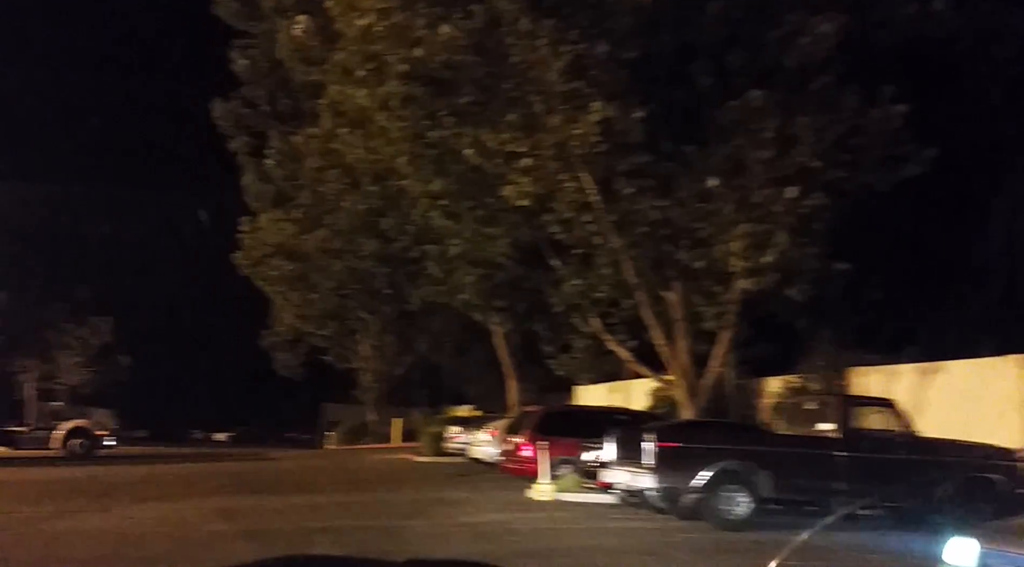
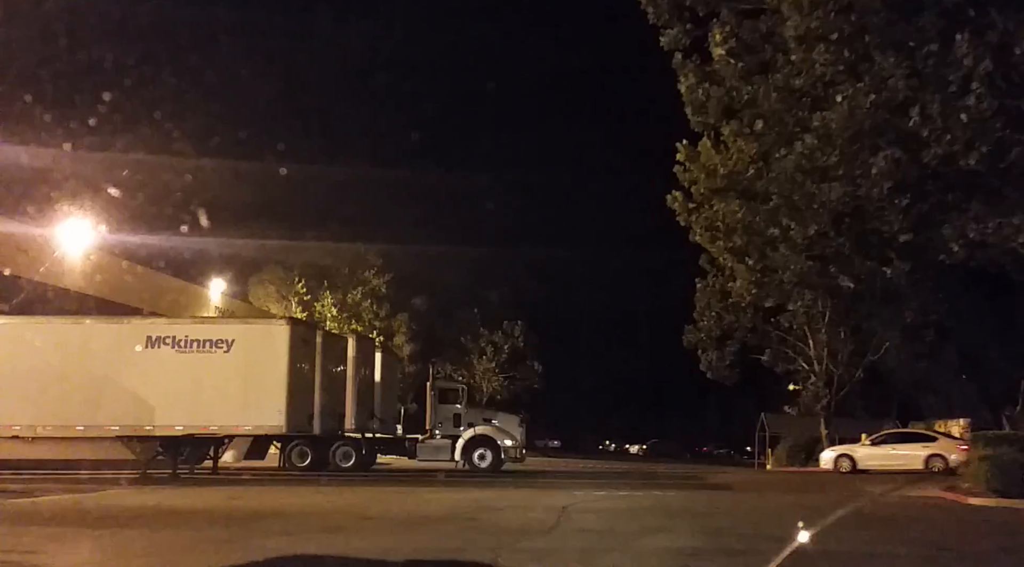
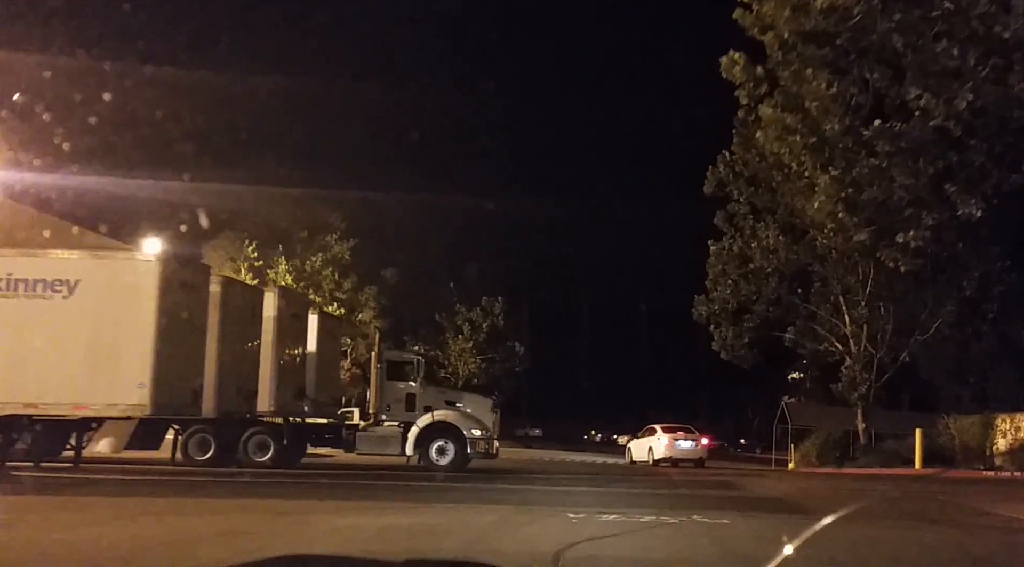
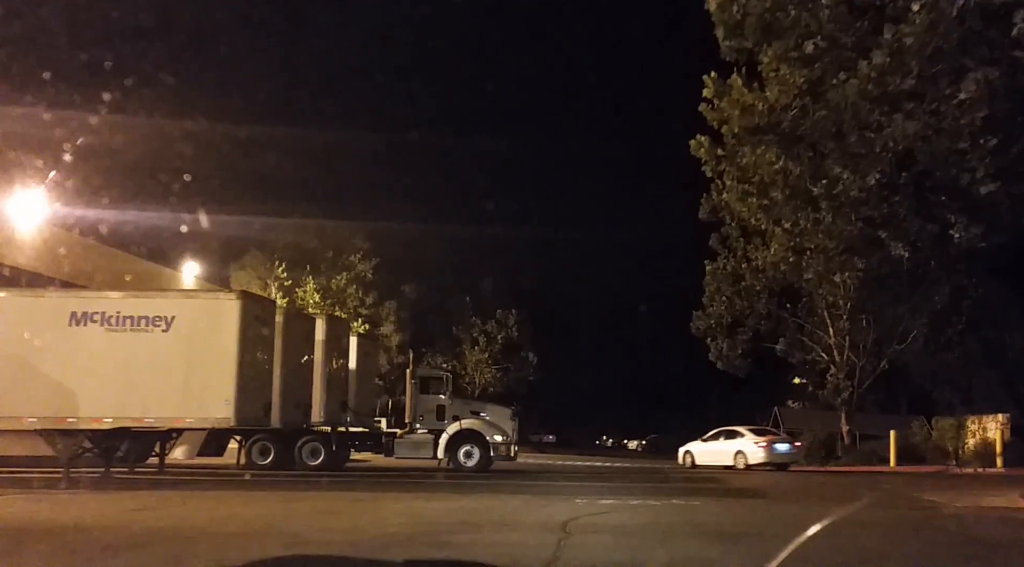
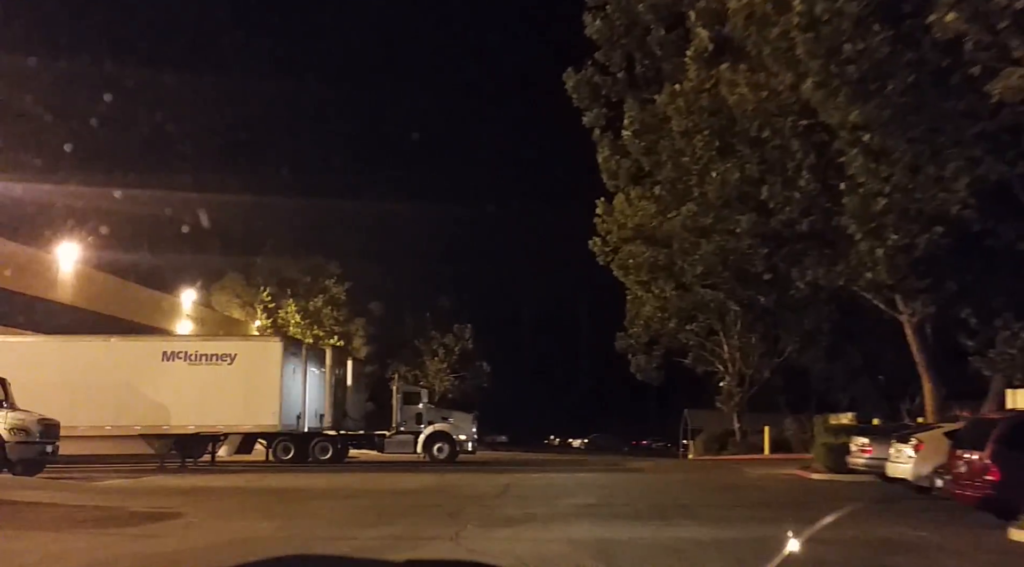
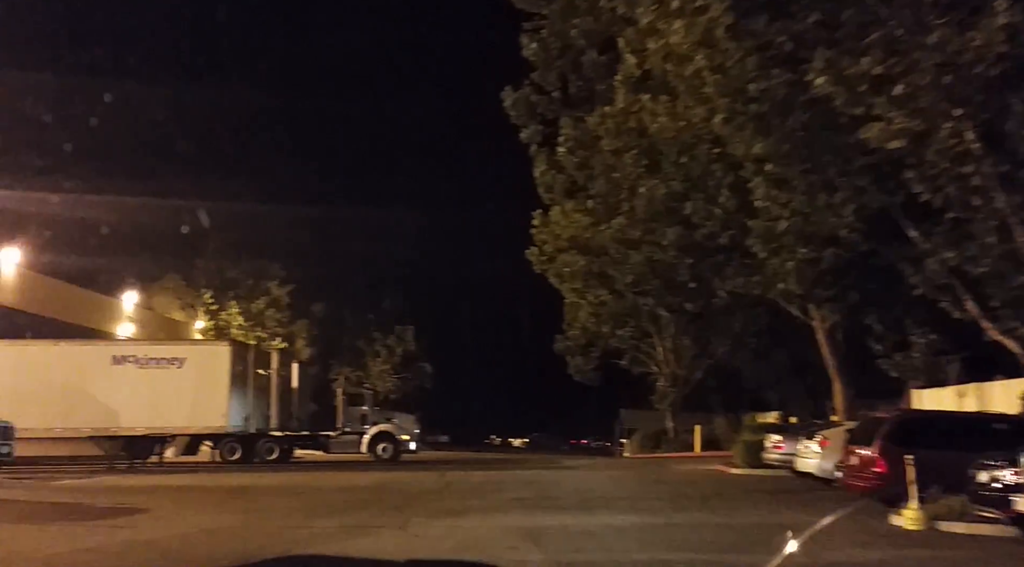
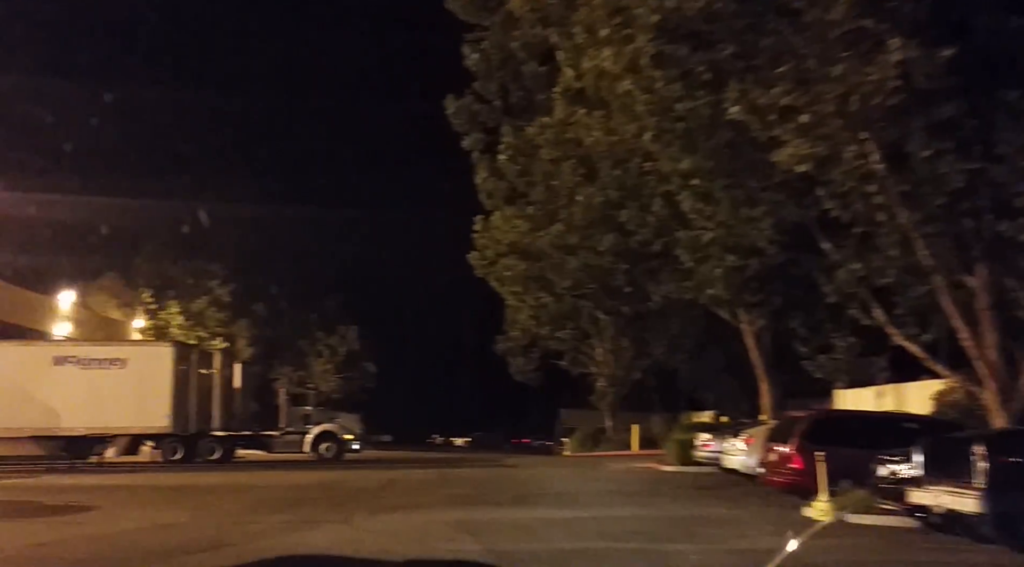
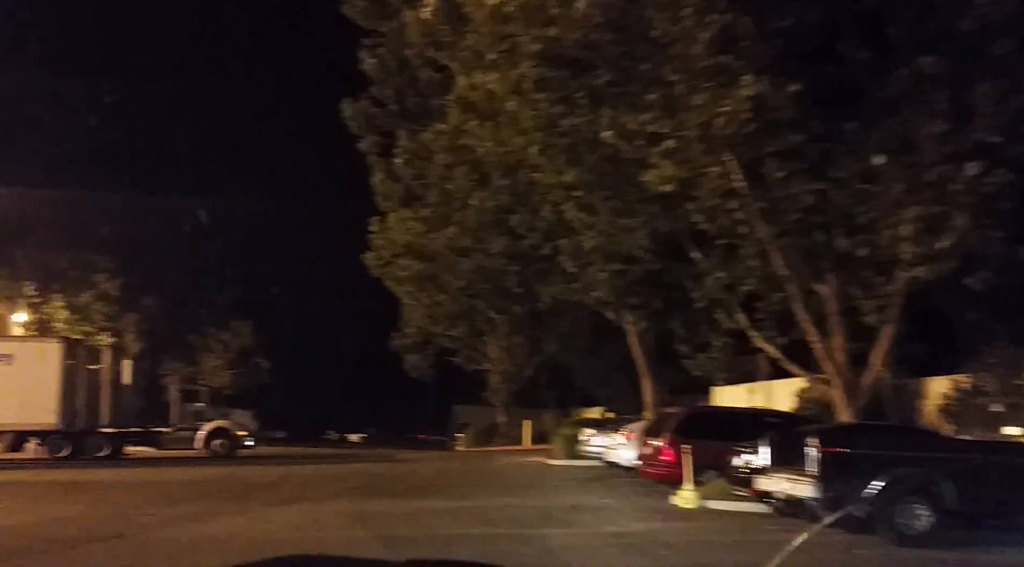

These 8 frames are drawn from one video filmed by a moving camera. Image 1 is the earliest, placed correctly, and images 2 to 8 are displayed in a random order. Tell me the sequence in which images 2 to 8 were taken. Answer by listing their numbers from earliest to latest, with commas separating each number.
8, 7, 6, 5, 2, 4, 3
